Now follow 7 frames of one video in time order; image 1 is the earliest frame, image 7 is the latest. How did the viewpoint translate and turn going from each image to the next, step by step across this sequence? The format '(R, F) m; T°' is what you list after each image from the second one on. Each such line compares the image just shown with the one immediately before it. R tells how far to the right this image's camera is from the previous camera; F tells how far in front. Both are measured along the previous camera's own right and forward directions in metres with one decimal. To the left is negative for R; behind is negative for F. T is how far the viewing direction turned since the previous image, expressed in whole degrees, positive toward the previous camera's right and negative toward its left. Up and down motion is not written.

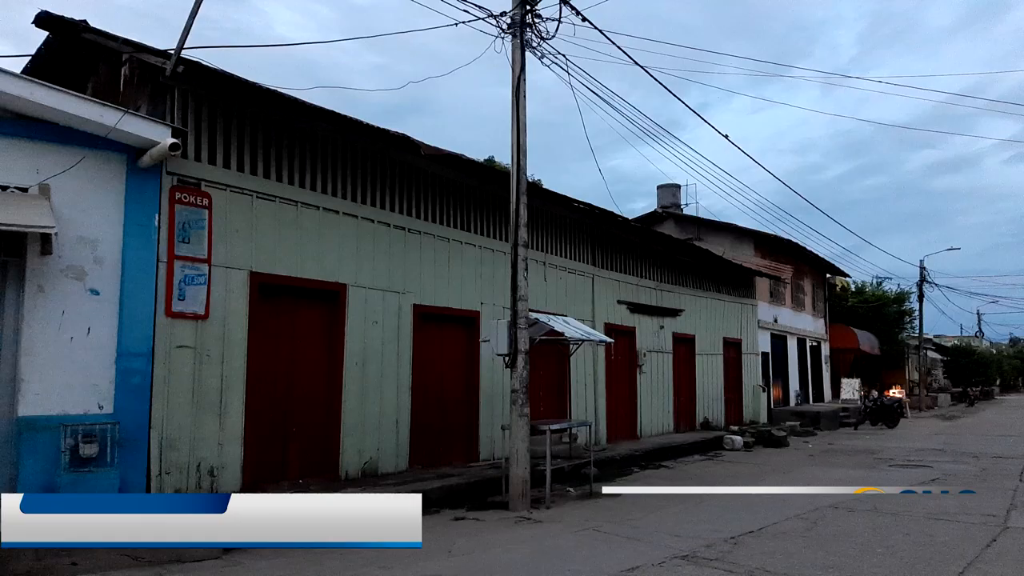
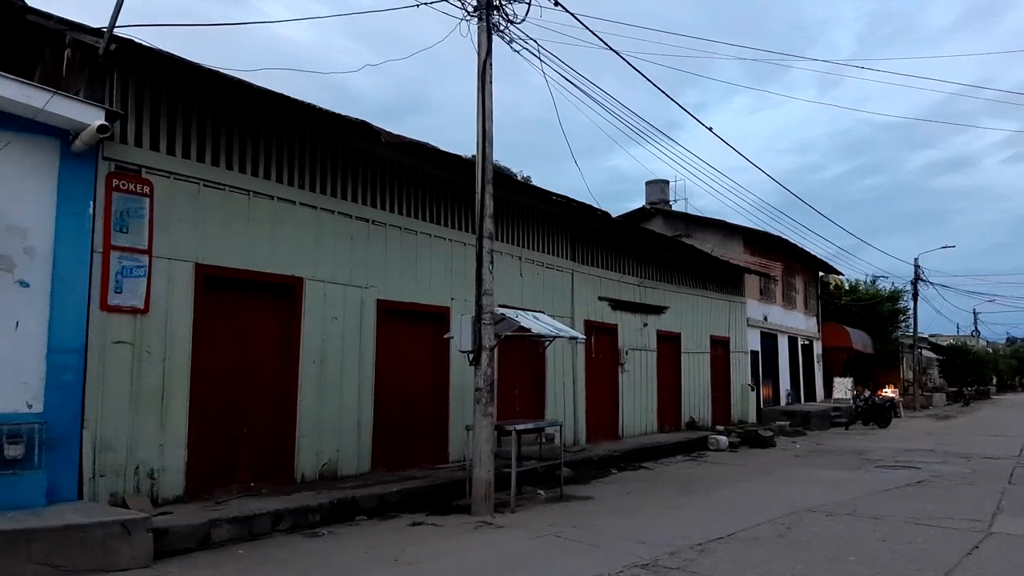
(+0.4, +0.4) m; 0°
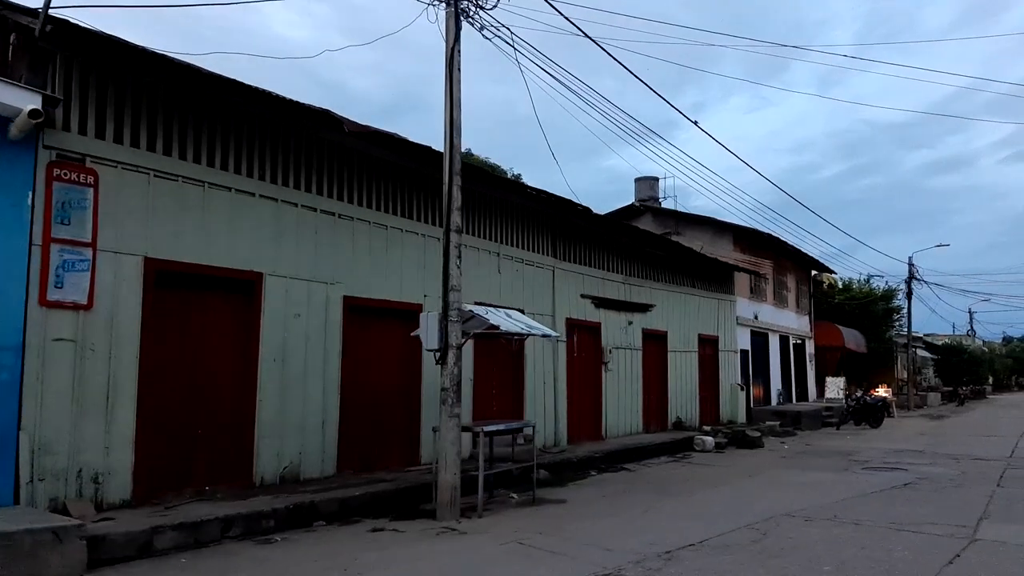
(+0.3, +0.4) m; 0°
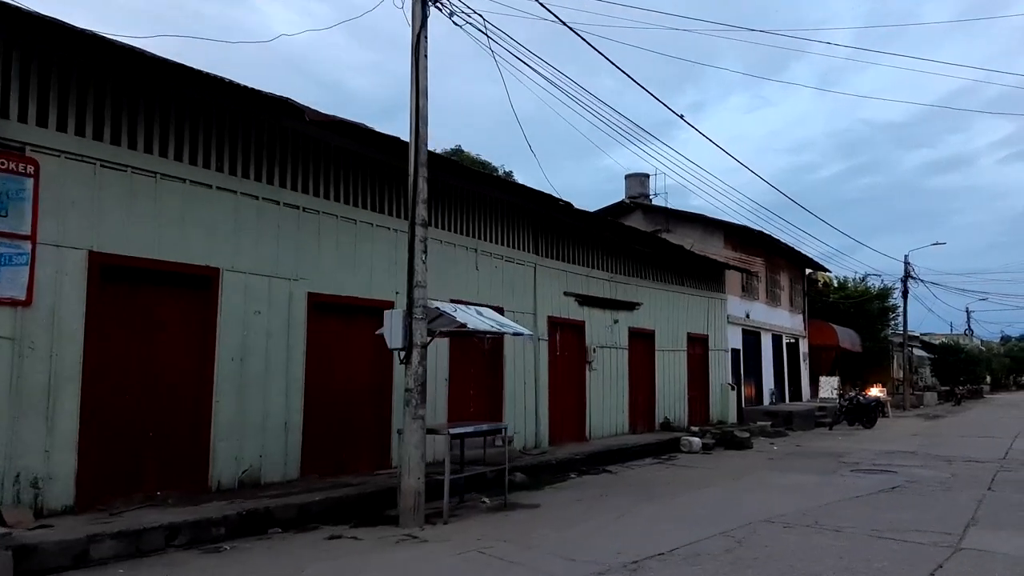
(+0.3, +0.4) m; 0°
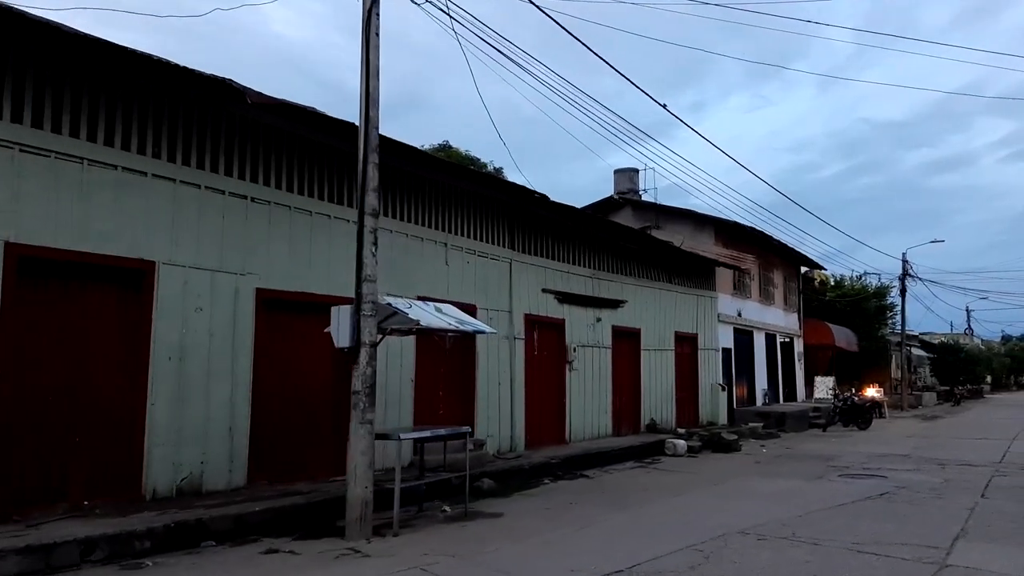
(+0.4, +0.6) m; 0°
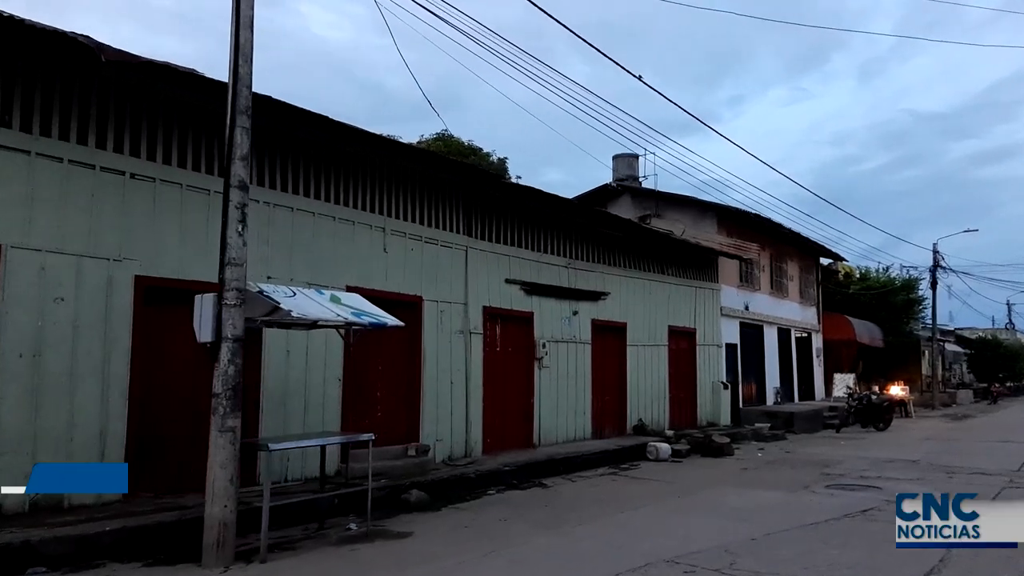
(+1.2, +1.2) m; -2°
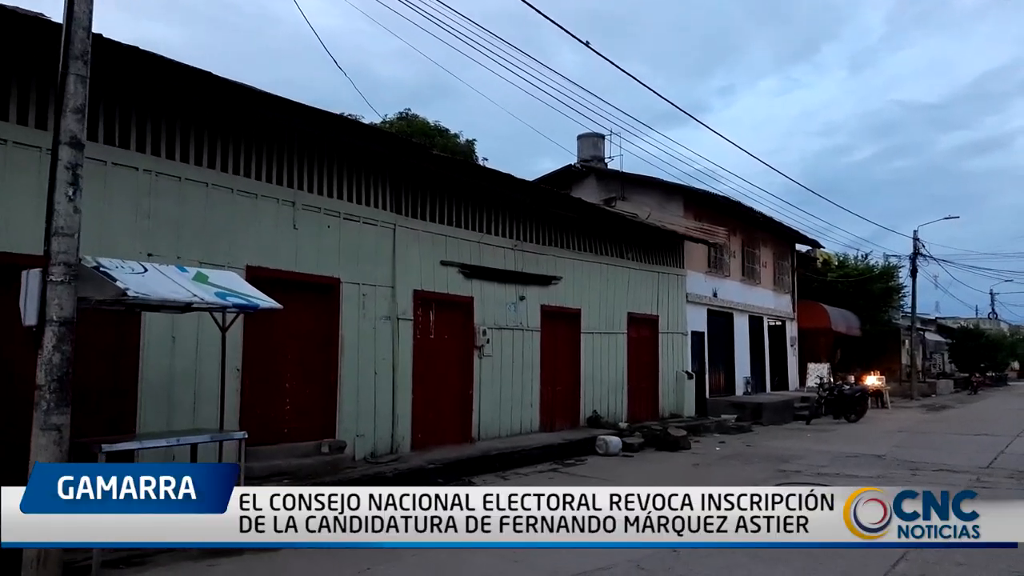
(+0.8, +0.9) m; +1°
